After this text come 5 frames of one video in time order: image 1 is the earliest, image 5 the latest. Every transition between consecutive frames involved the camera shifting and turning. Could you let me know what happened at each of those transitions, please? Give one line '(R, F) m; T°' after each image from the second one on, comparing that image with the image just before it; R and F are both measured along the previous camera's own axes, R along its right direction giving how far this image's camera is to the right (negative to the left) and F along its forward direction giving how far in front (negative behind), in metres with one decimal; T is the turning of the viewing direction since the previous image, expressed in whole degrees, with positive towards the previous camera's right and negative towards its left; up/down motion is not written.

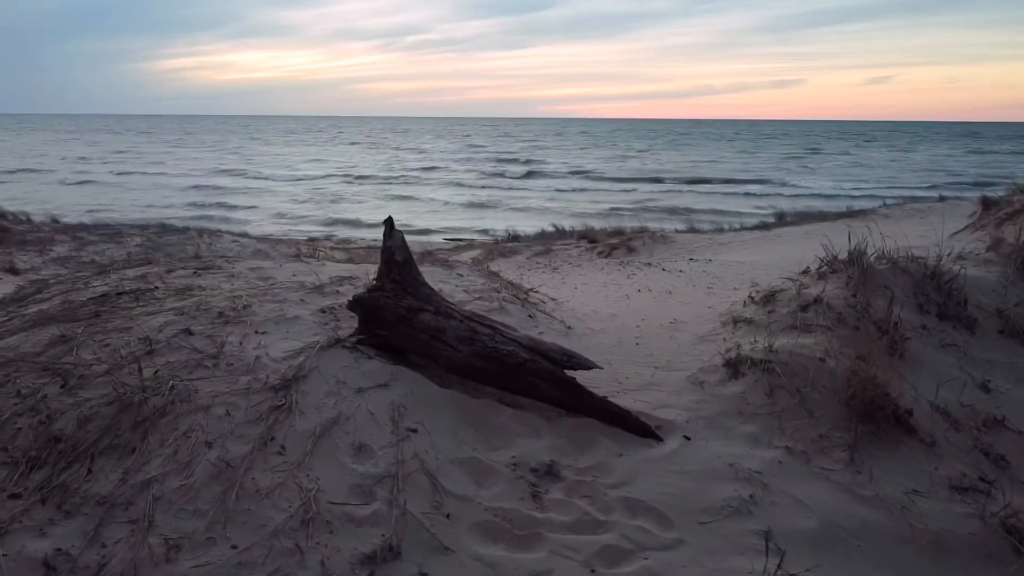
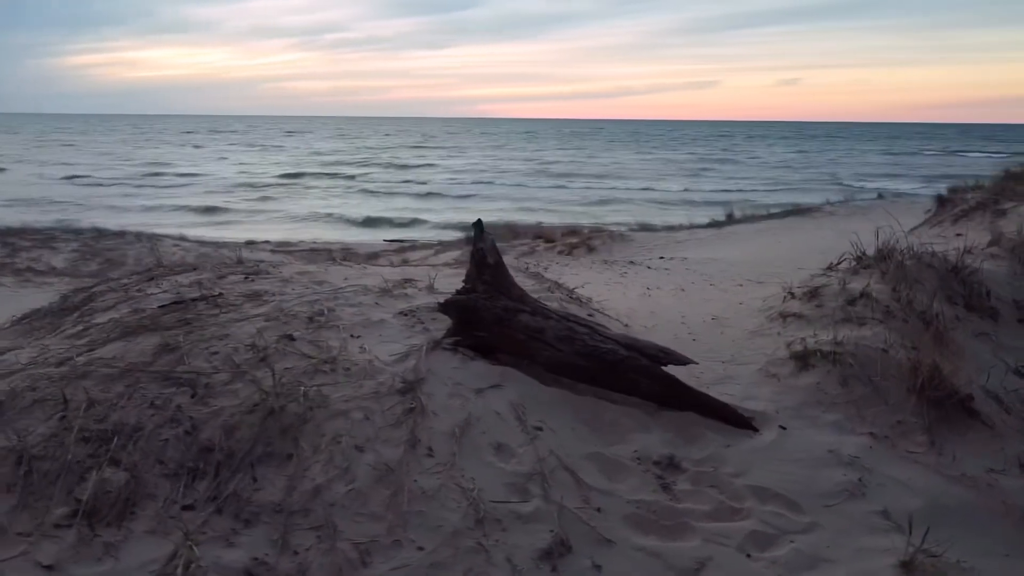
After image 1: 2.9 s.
(-0.9, 0.0) m; +5°
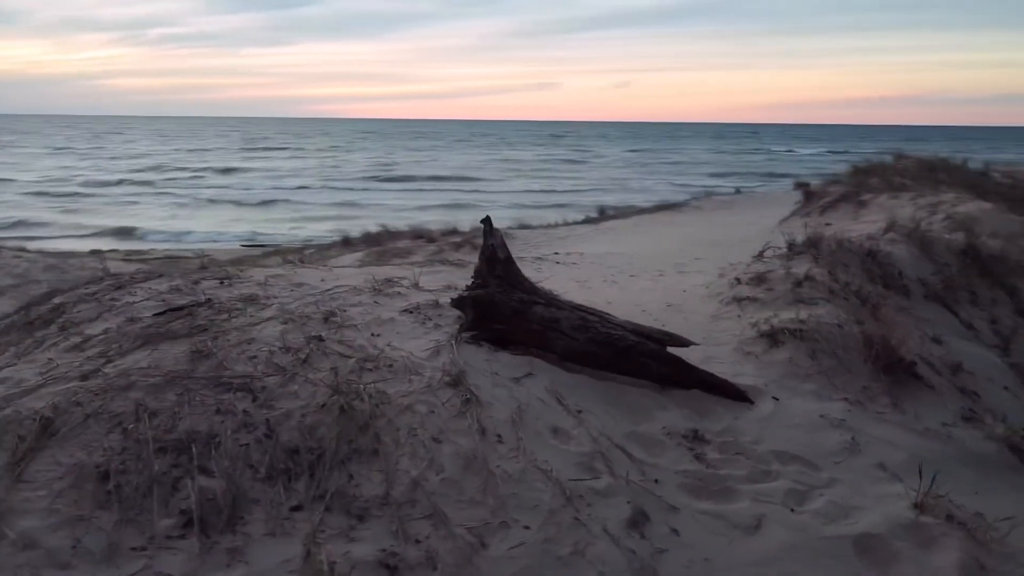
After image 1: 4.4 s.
(-0.9, -0.1) m; +11°
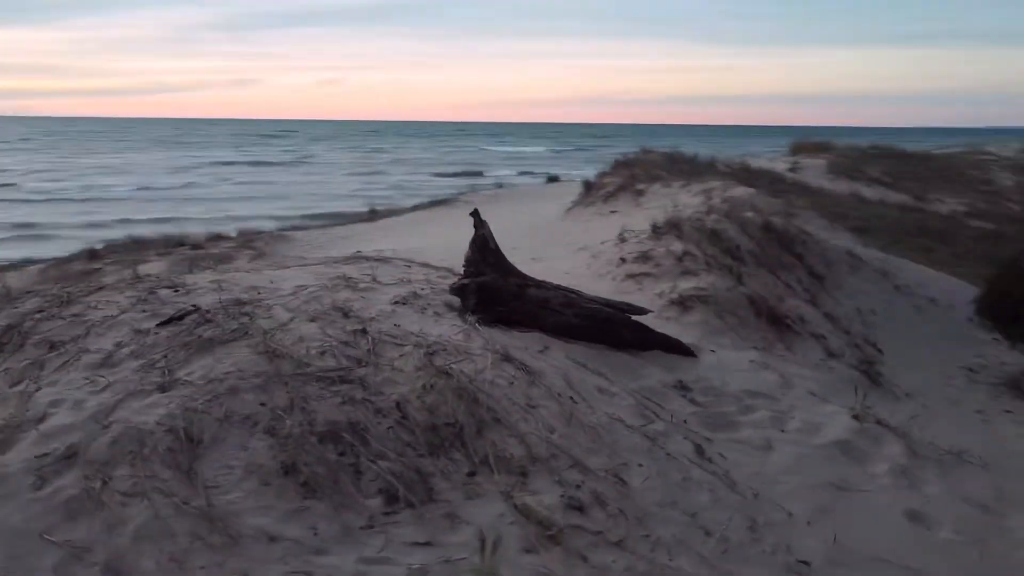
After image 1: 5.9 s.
(-1.7, -0.2) m; +20°
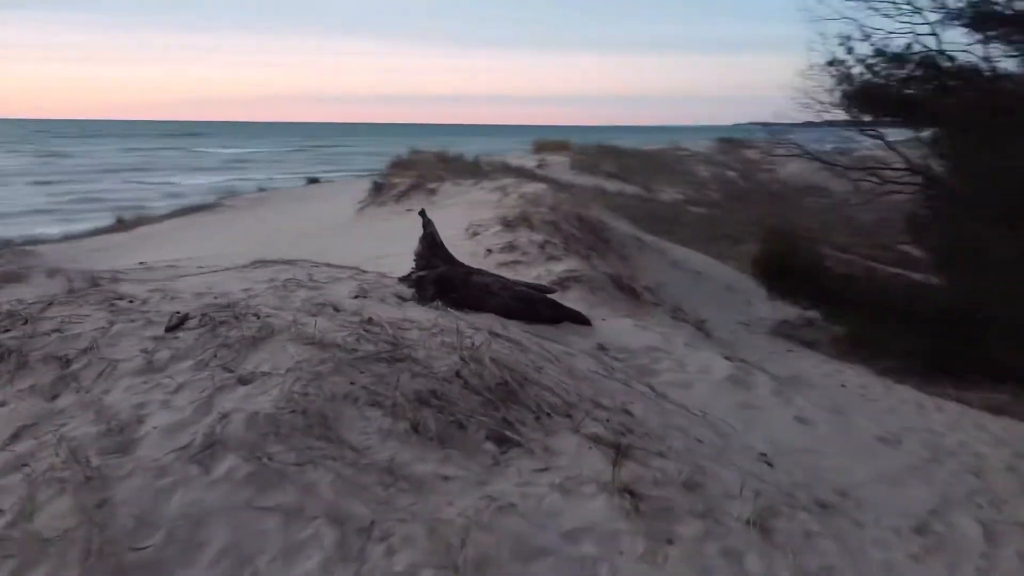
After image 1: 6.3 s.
(-1.6, -0.5) m; +19°
